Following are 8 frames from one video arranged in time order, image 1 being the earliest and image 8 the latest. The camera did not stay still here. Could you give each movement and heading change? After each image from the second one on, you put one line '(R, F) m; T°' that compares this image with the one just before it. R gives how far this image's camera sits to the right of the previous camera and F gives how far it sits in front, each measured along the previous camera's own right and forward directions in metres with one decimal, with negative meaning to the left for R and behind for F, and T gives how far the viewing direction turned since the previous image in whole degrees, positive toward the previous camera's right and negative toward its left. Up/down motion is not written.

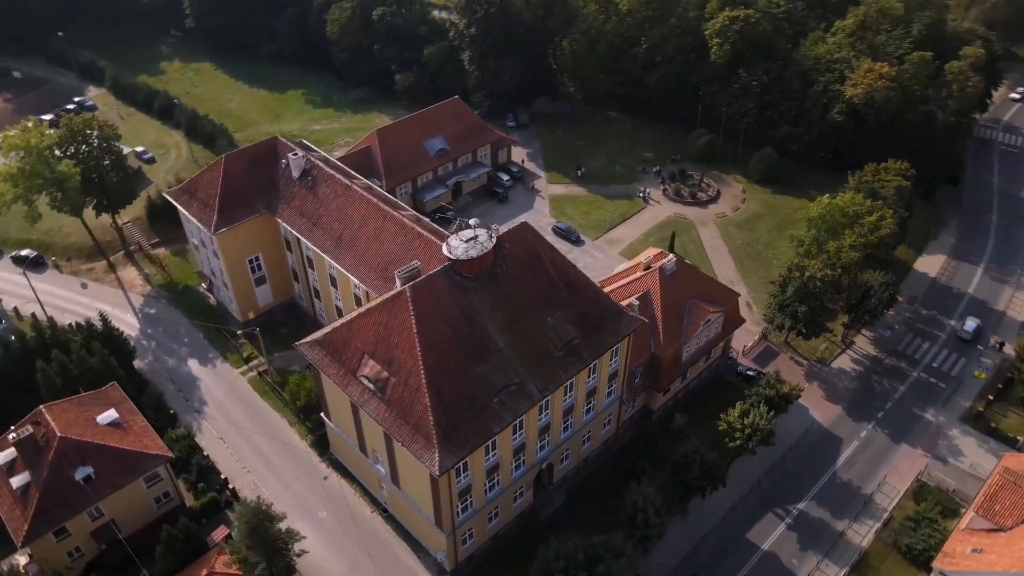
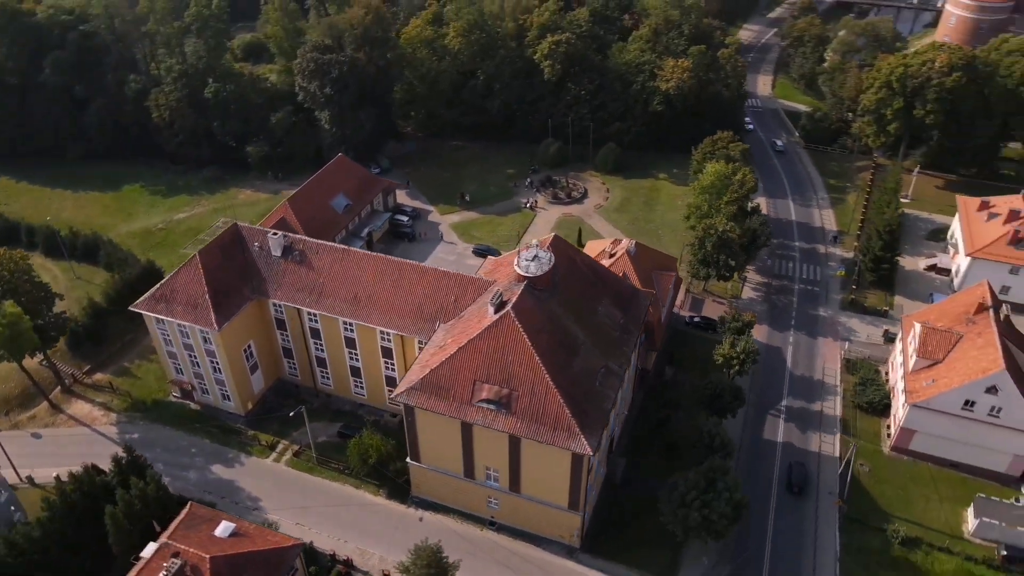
(-11.9, -1.7) m; +20°
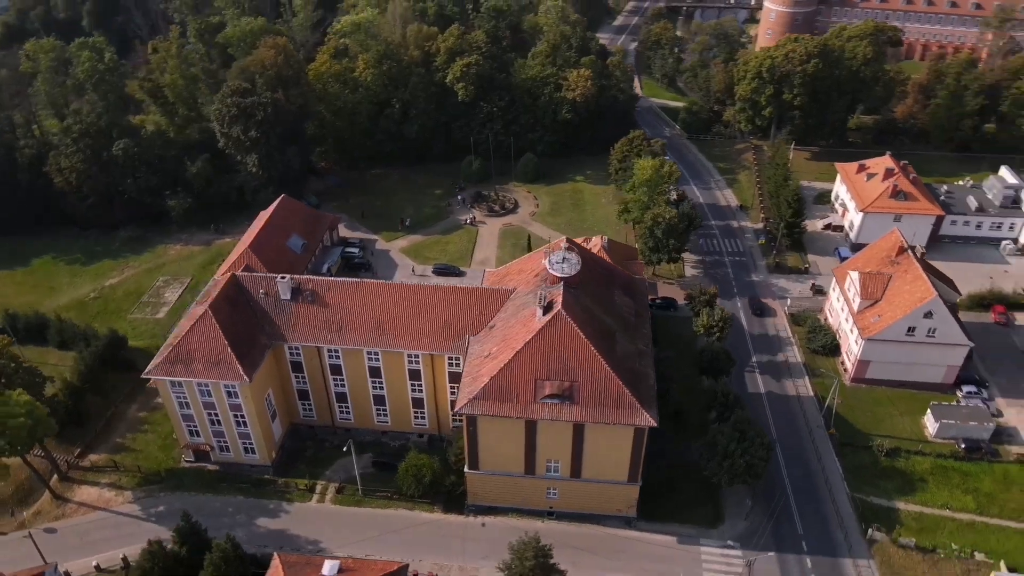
(-7.8, -1.3) m; +12°
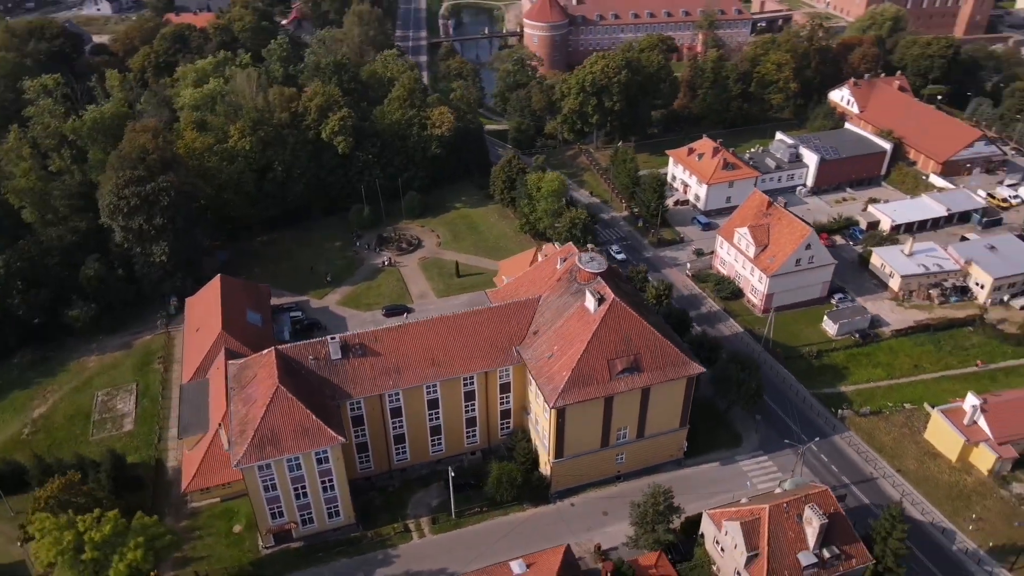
(-13.8, -1.8) m; +20°
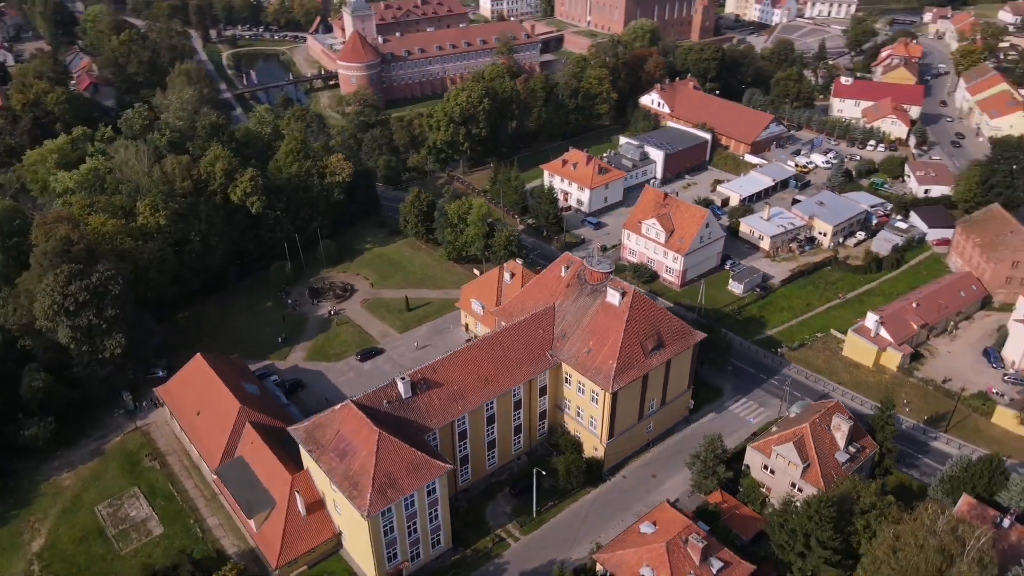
(-13.5, -1.7) m; +18°
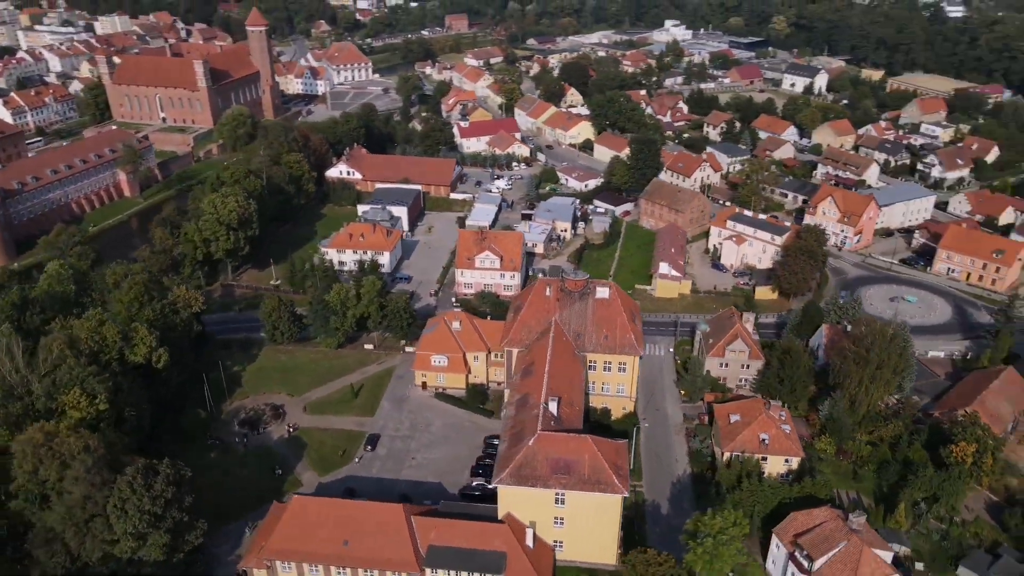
(-31.6, +2.0) m; +38°
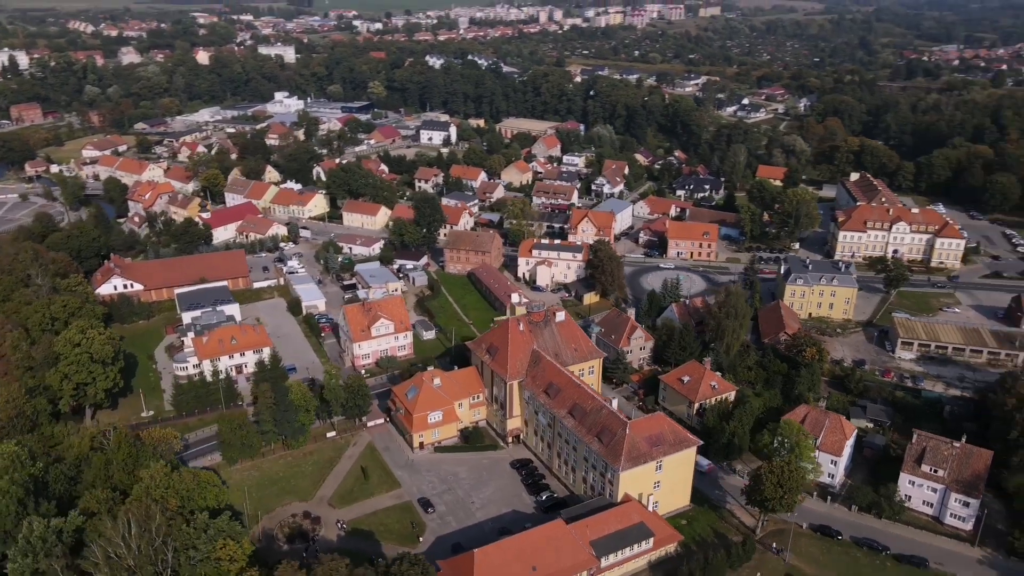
(-30.8, +0.5) m; +32°
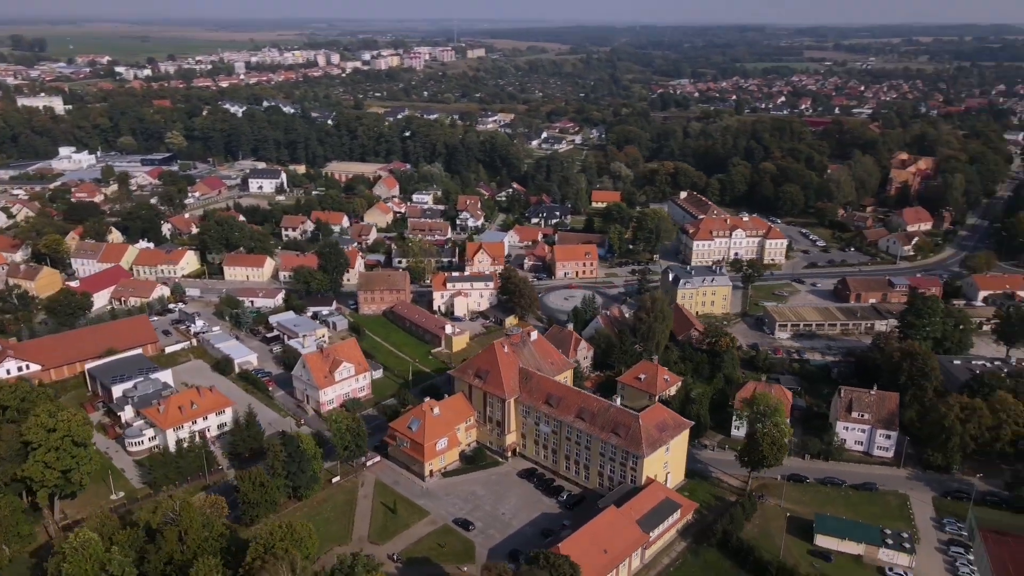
(-17.9, -2.9) m; +17°
